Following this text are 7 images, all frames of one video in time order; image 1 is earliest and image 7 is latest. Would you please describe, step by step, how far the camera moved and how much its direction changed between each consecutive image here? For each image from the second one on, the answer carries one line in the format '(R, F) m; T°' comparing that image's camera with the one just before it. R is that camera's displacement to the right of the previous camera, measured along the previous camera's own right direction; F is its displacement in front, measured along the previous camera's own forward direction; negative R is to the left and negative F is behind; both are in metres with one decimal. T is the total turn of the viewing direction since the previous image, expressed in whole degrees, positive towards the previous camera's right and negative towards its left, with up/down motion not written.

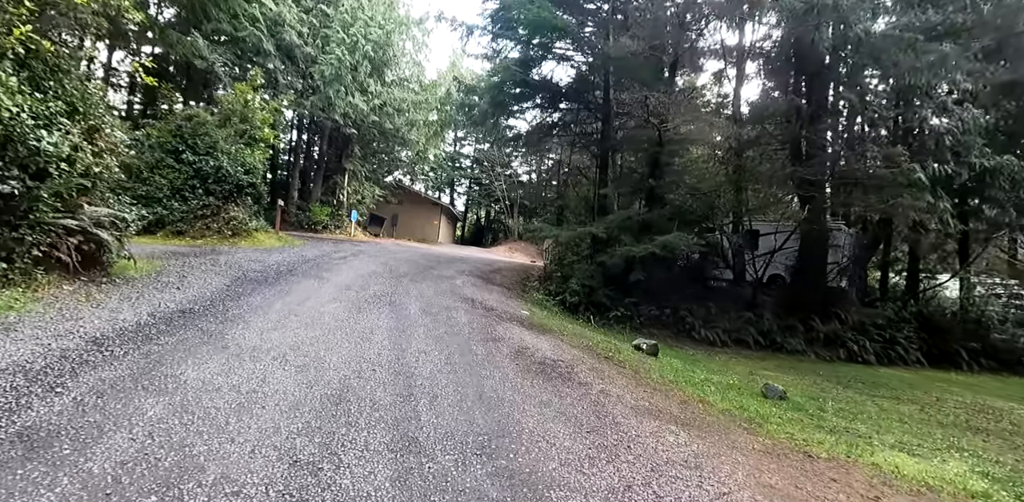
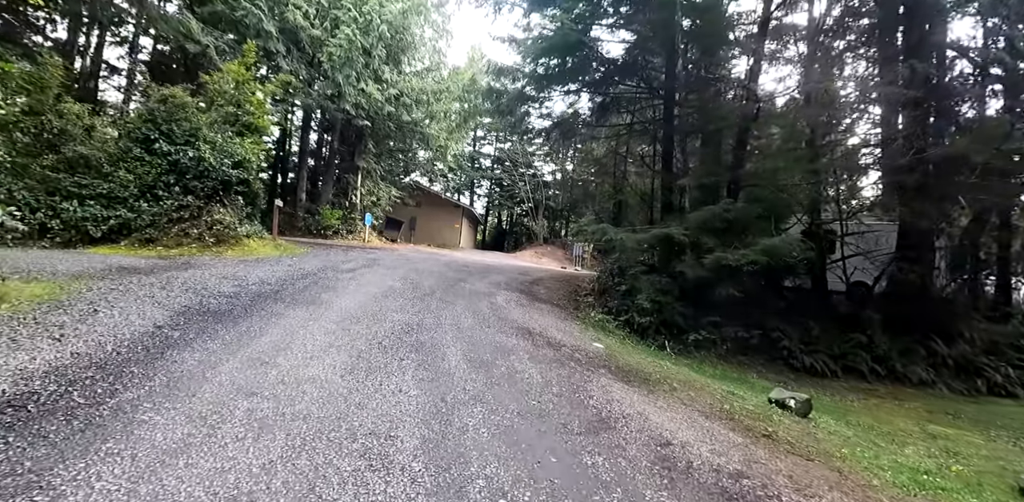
(-0.6, +1.8) m; -2°
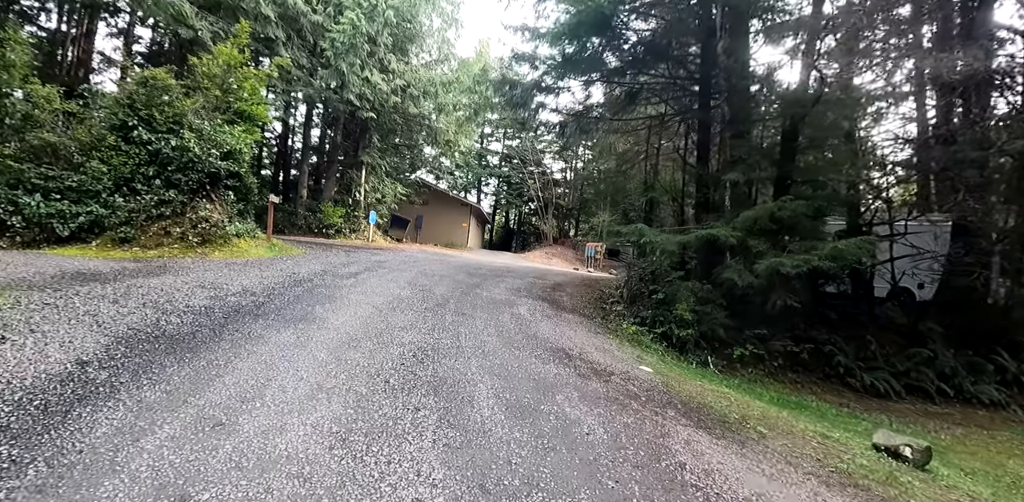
(-0.3, +0.8) m; -1°
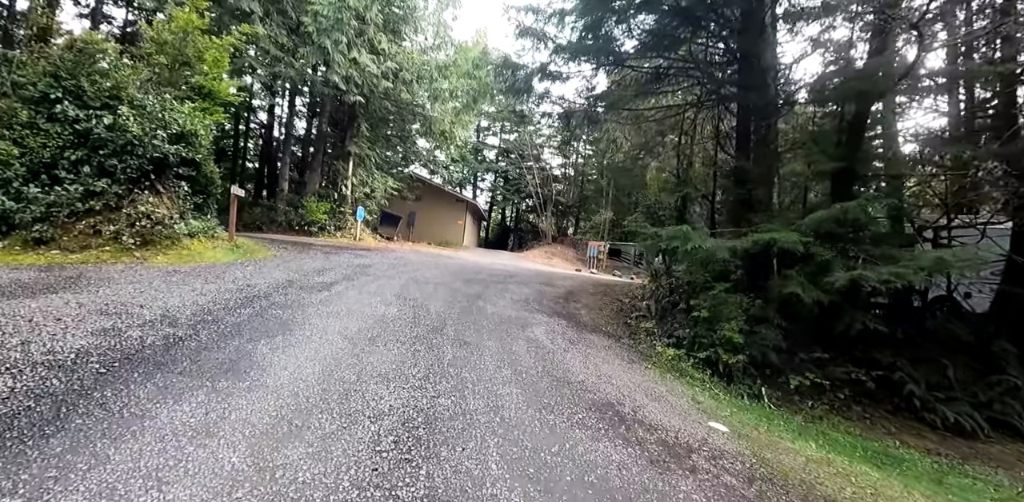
(-0.2, +1.1) m; +1°
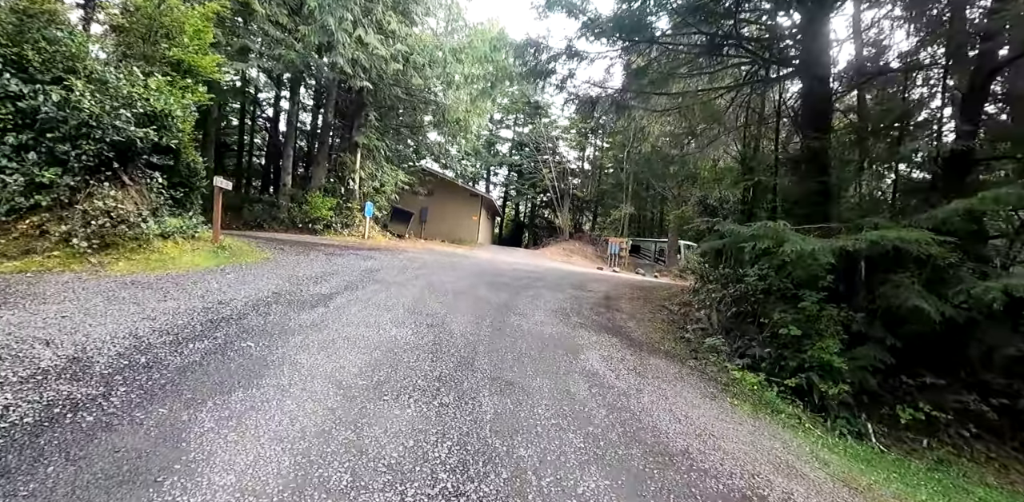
(-0.3, +1.0) m; -1°
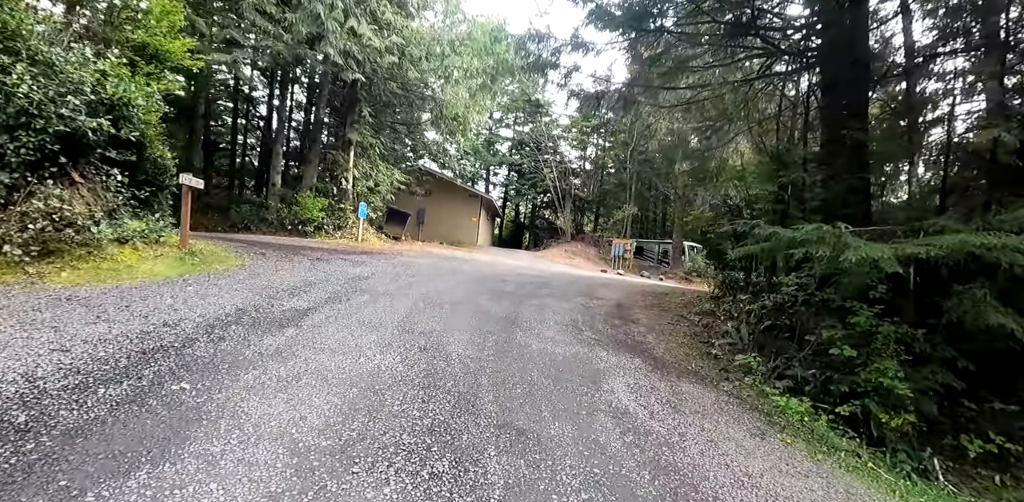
(-0.1, +0.6) m; 0°
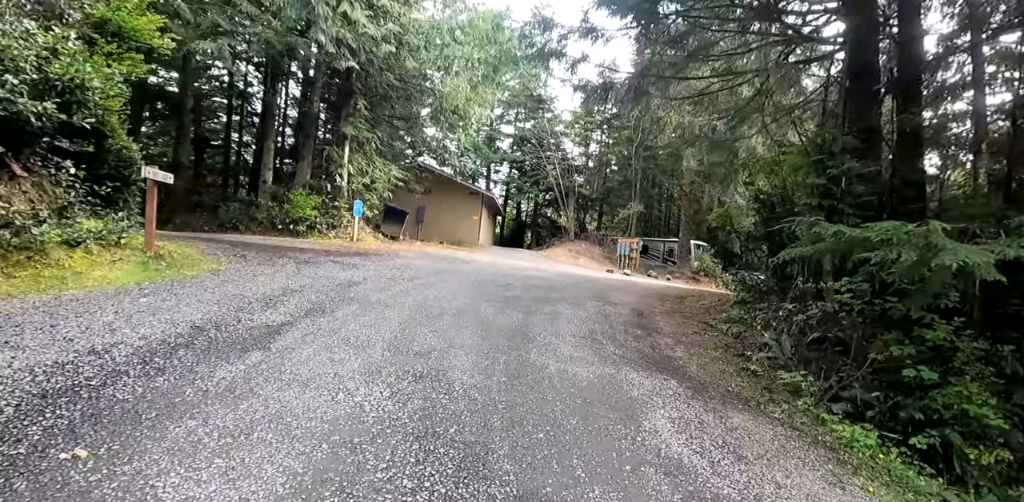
(-0.1, +0.6) m; 0°
